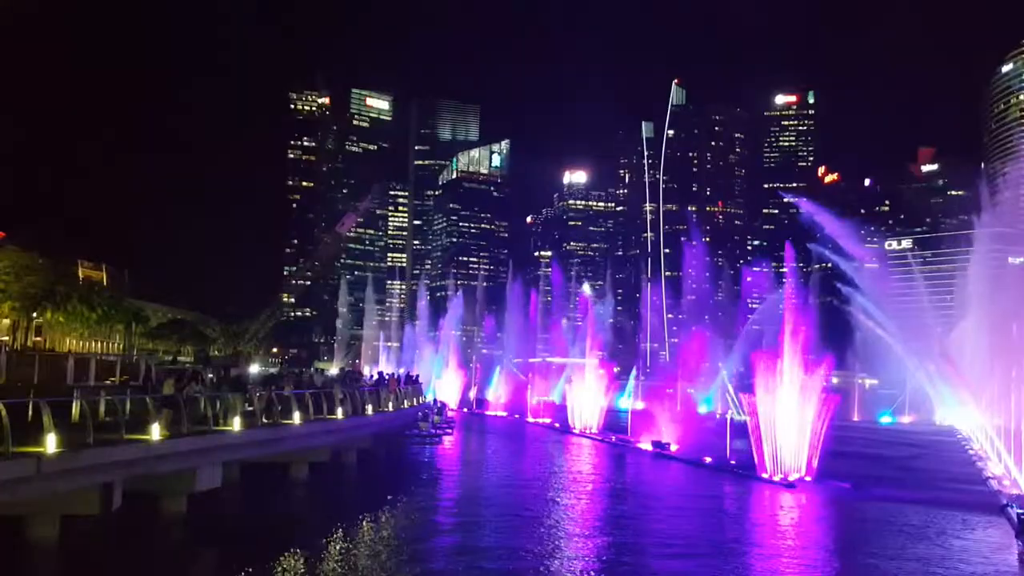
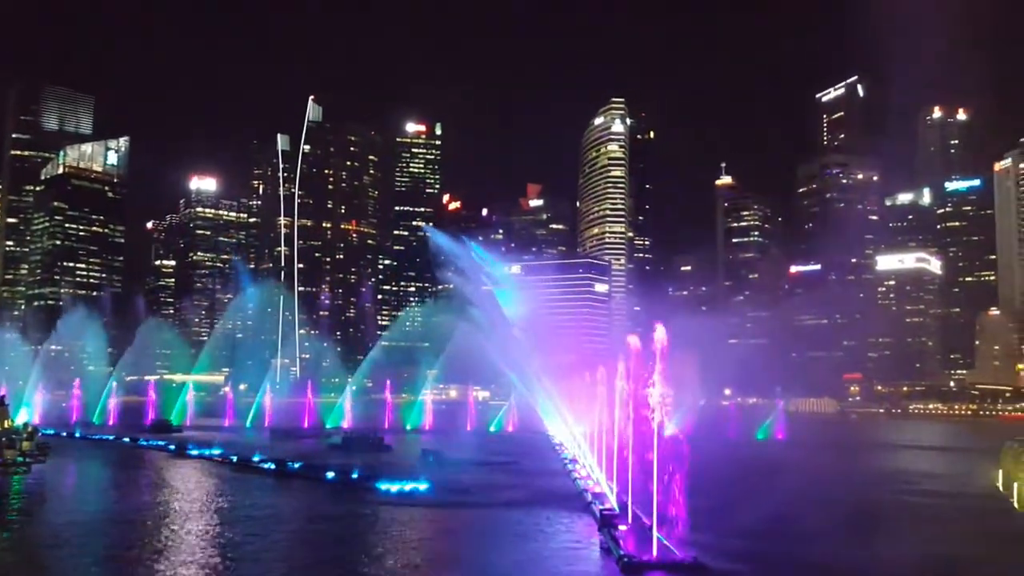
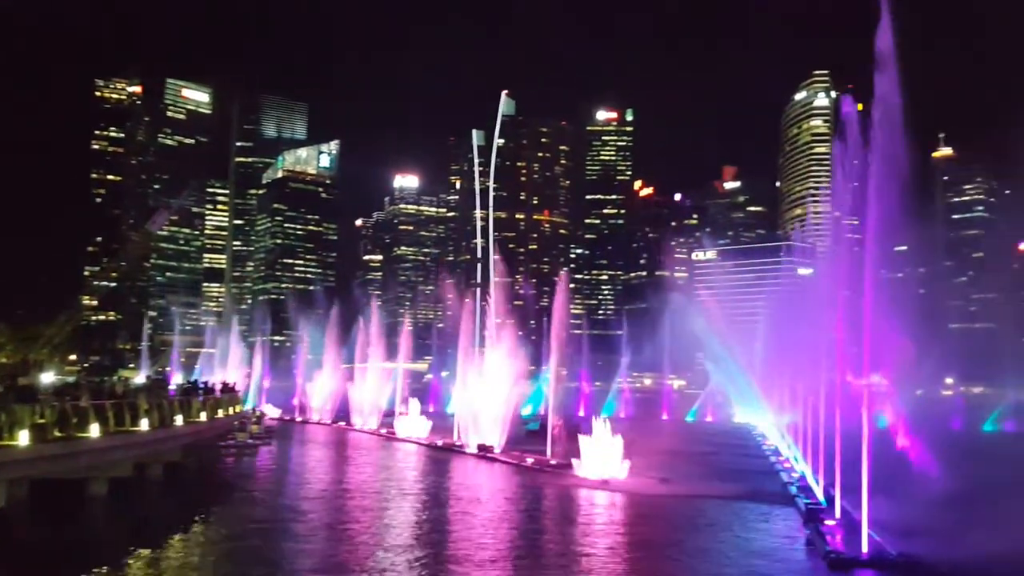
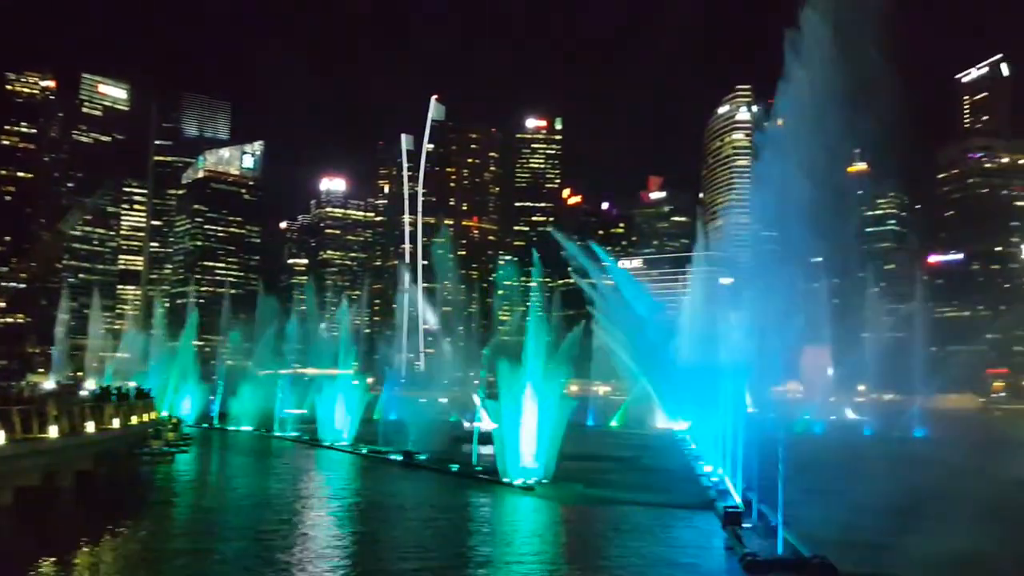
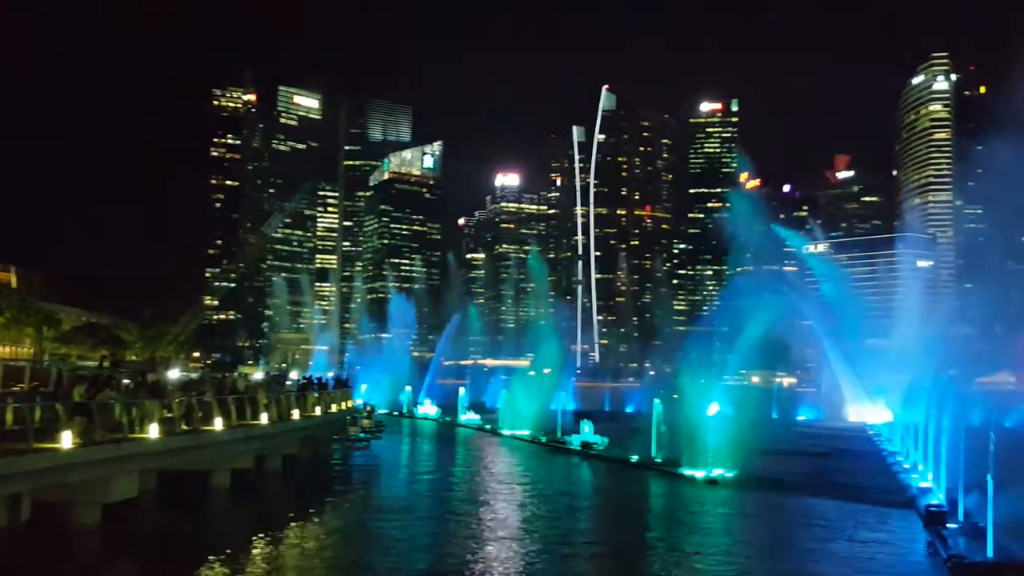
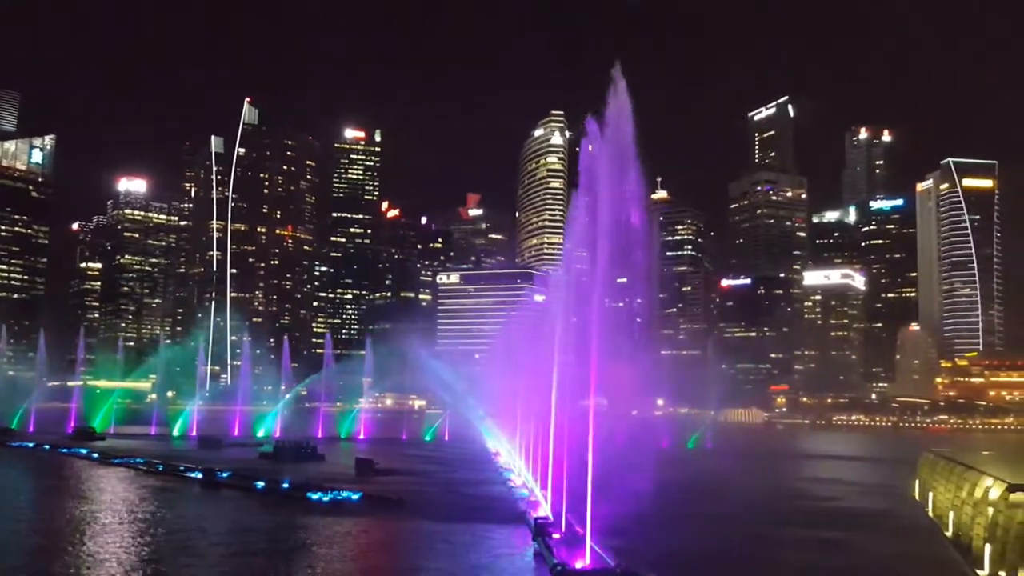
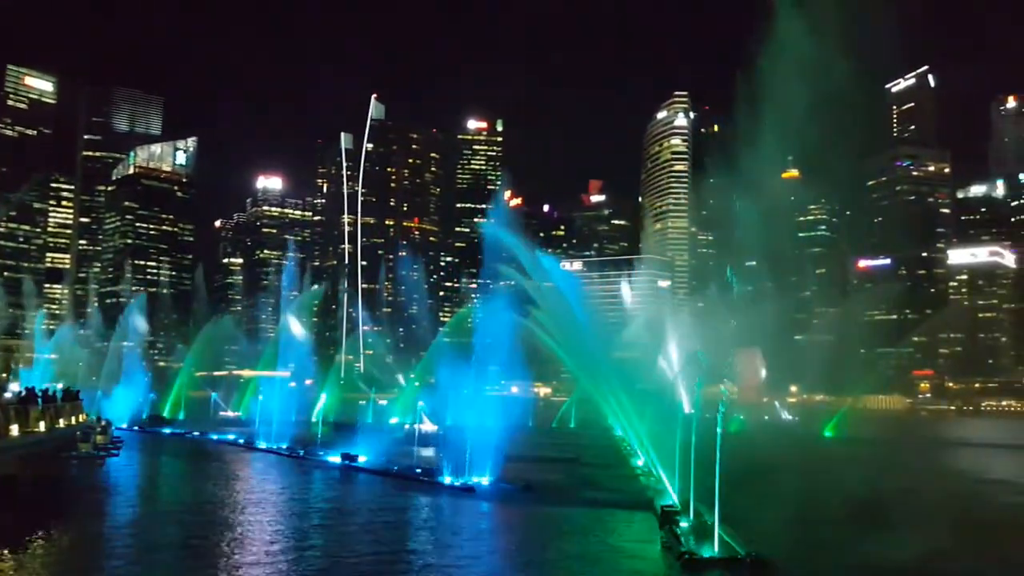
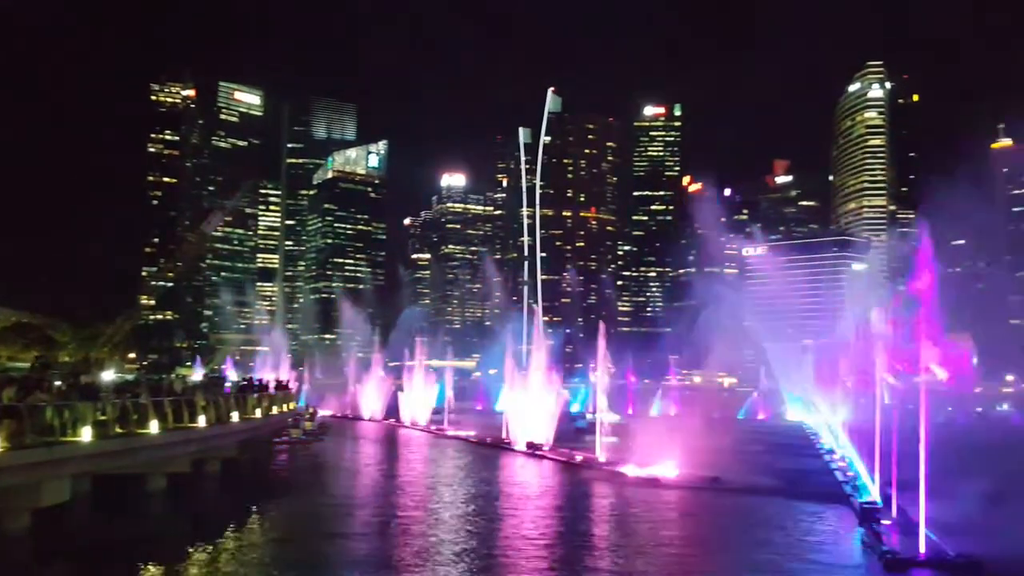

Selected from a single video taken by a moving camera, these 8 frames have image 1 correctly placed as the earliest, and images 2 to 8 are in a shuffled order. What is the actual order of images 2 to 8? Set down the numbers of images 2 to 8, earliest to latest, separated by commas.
5, 8, 3, 4, 7, 2, 6
